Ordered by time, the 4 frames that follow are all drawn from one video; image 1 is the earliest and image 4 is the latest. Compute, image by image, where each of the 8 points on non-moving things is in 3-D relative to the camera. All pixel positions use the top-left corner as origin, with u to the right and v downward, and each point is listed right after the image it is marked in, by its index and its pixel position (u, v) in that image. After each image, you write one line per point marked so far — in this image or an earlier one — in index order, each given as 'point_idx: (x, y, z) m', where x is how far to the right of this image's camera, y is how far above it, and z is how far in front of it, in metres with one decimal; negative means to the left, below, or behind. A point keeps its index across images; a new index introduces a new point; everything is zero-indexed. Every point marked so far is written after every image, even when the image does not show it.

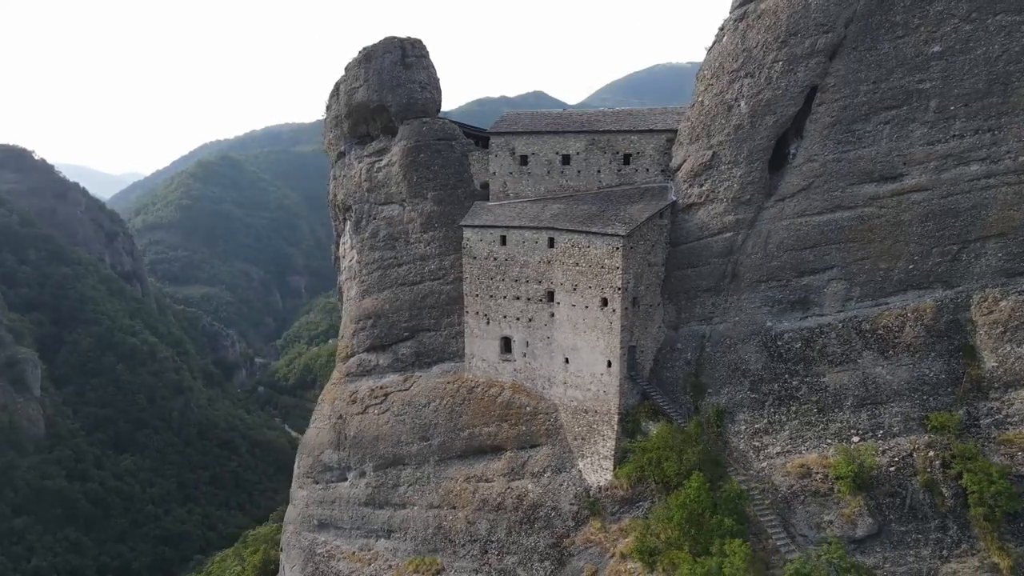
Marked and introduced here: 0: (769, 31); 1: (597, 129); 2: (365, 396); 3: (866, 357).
0: (+5.0, +5.0, +14.4) m
1: (+1.9, +3.6, +16.7) m
2: (-3.8, -2.8, +19.4) m
3: (+6.6, -1.3, +13.8) m
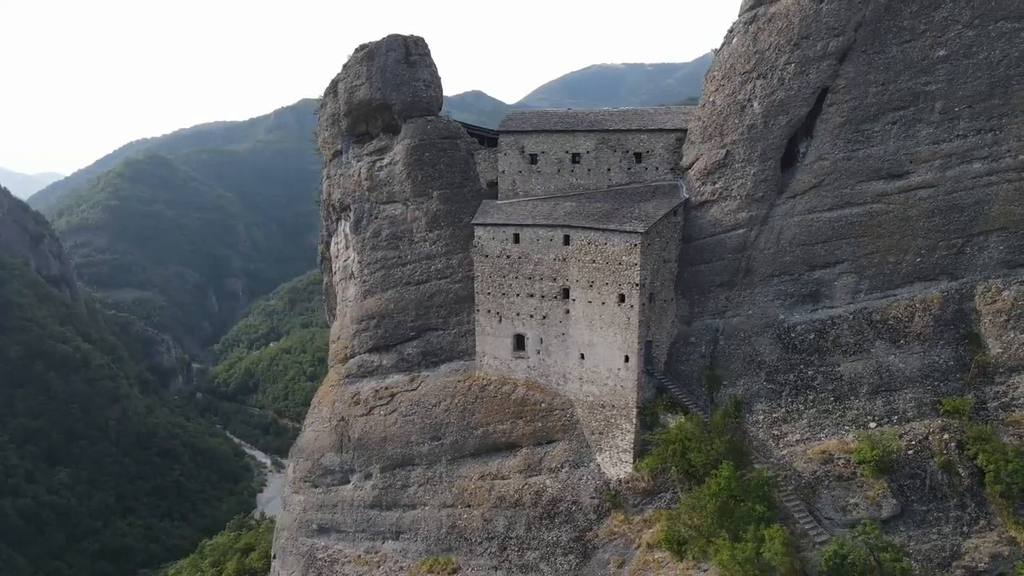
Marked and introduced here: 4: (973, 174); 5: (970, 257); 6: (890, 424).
0: (+5.4, +5.1, +15.0) m
1: (+2.2, +3.6, +17.0) m
2: (-3.7, -2.8, +19.2) m
3: (+7.1, -1.1, +14.5) m
4: (+8.7, +2.2, +14.1) m
5: (+8.8, +0.6, +14.3) m
6: (+7.0, -2.5, +13.8) m
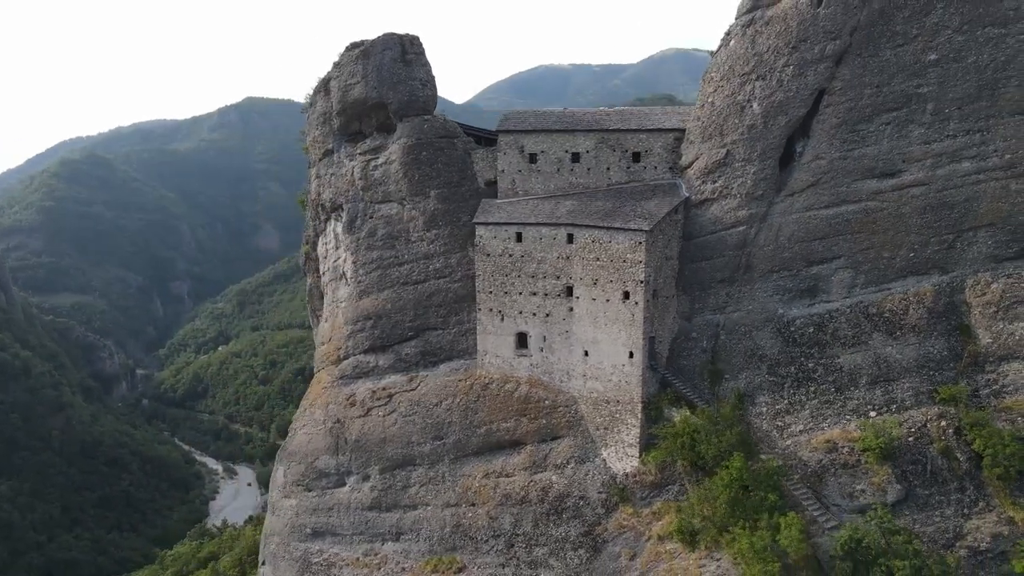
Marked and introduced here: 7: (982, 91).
0: (+5.5, +5.2, +15.4) m
1: (+2.2, +3.7, +17.2) m
2: (-3.7, -2.8, +19.1) m
3: (+7.3, -1.0, +15.1) m
4: (+9.0, +2.3, +14.8) m
5: (+9.0, +0.7, +14.9) m
6: (+7.3, -2.4, +14.4) m
7: (+9.2, +3.8, +14.6) m
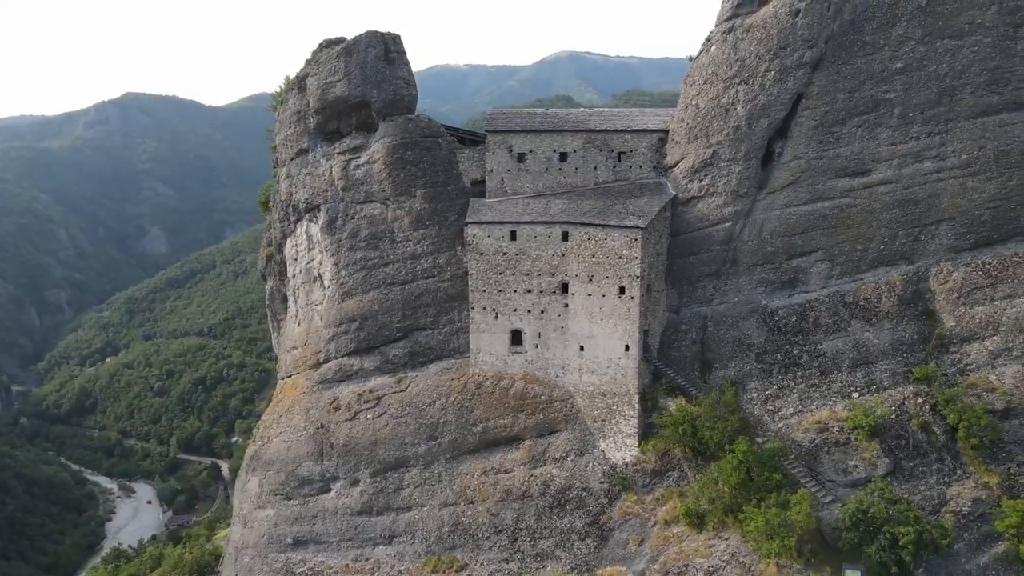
0: (+5.5, +5.4, +16.4) m
1: (+1.9, +3.8, +17.7) m
2: (-4.0, -2.9, +18.8) m
3: (+7.4, -0.8, +16.3) m
4: (+9.0, +2.5, +16.3) m
5: (+9.0, +1.0, +16.4) m
6: (+7.5, -2.2, +15.6) m
7: (+9.2, +4.1, +16.0) m
